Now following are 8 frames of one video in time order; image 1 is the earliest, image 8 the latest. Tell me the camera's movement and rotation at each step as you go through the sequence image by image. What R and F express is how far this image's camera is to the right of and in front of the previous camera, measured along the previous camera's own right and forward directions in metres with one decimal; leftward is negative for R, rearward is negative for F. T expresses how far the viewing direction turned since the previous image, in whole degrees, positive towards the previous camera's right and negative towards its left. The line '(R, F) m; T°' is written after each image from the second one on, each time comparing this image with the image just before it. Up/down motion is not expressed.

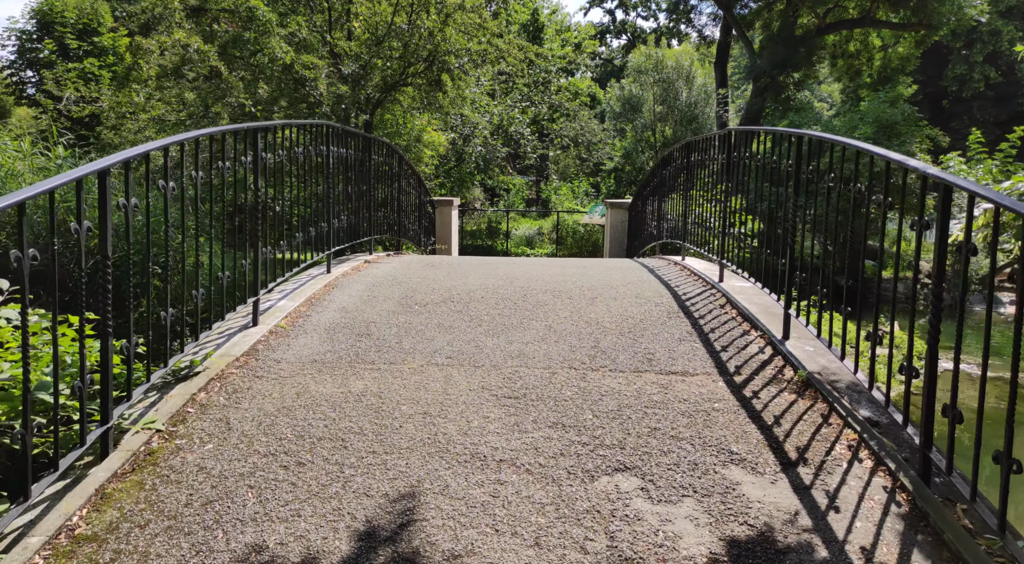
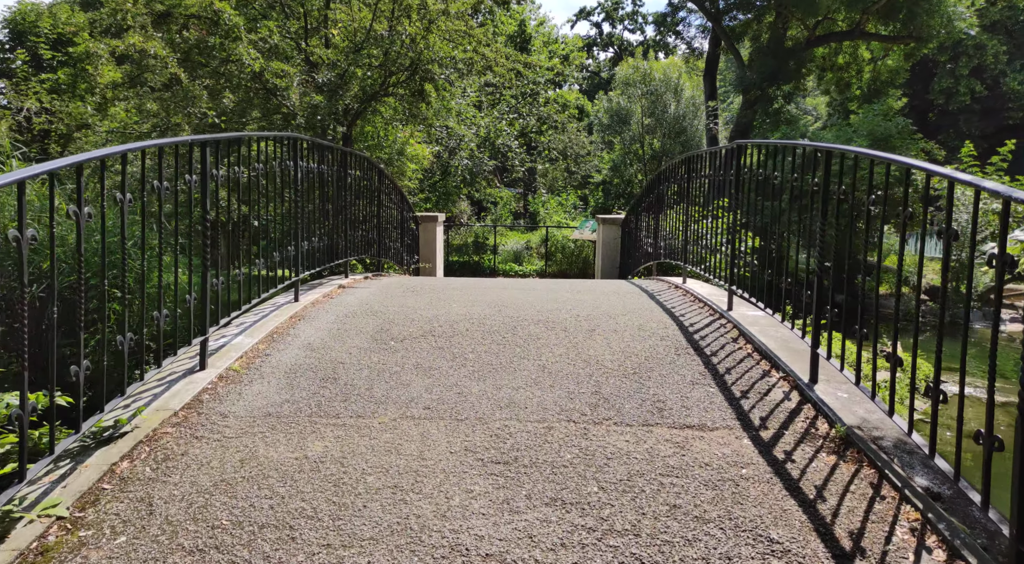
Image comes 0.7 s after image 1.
(0.0, +0.5) m; +1°
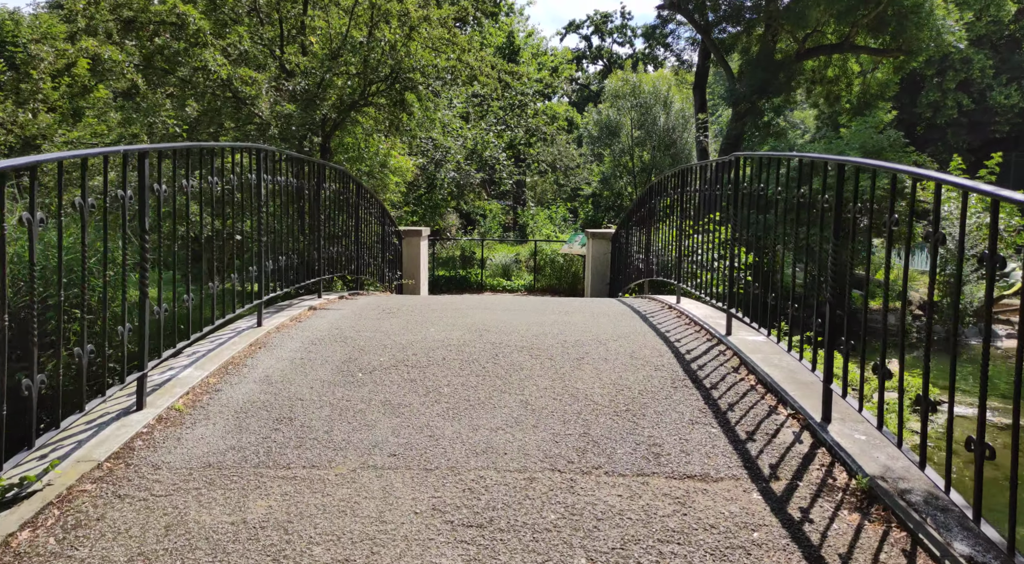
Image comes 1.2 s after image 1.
(0.0, +0.3) m; +1°
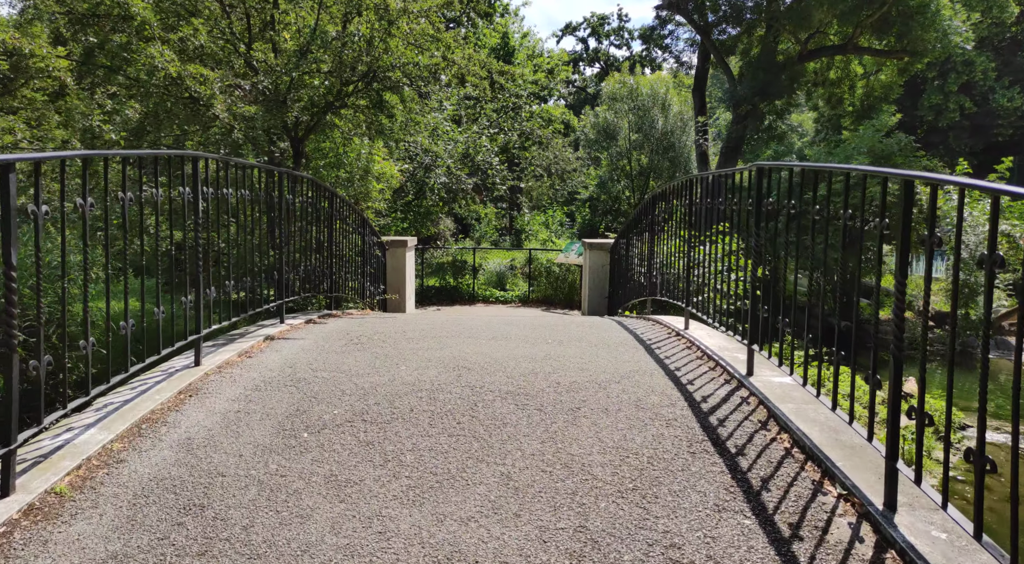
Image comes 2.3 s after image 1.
(+0.1, +0.6) m; 0°
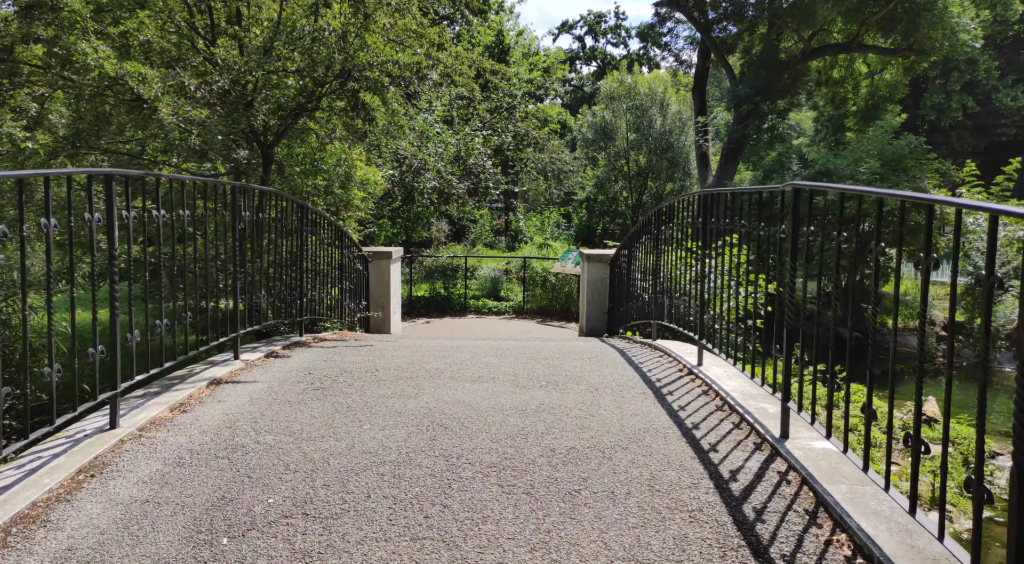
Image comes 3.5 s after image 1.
(0.0, +0.6) m; 0°
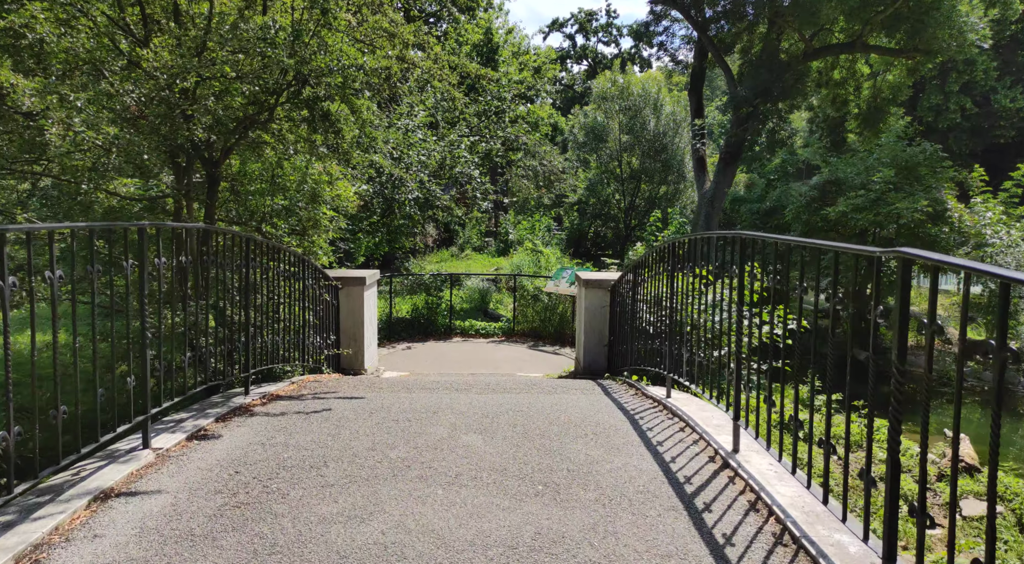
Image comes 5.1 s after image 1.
(0.0, +0.9) m; +1°
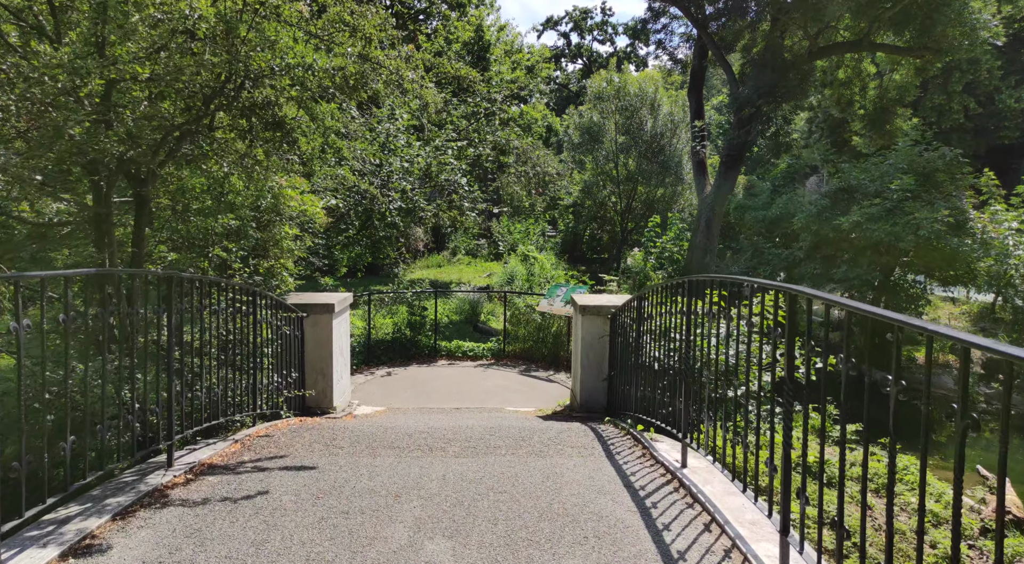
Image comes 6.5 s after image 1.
(+0.1, +0.8) m; 0°
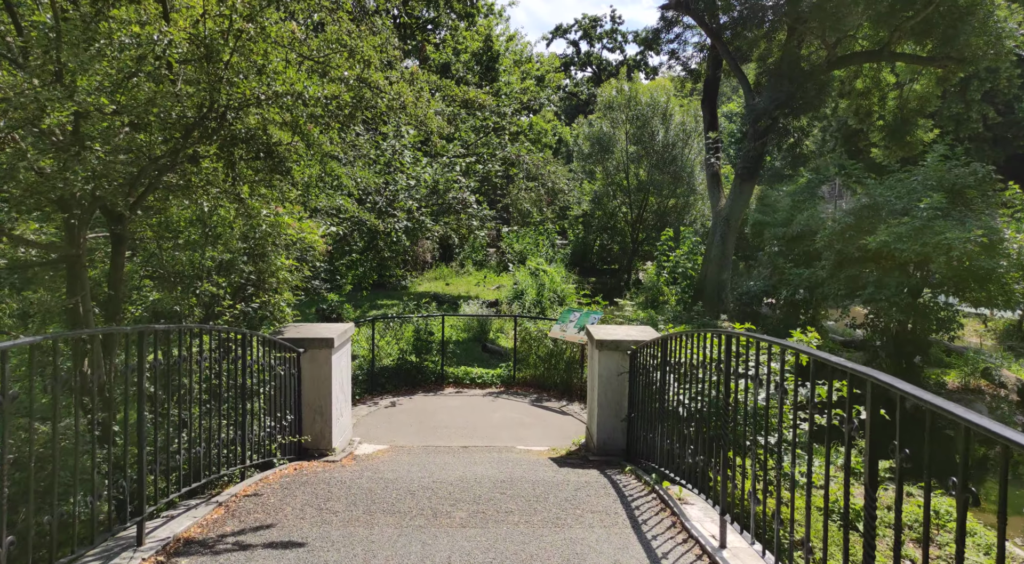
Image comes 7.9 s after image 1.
(0.0, +0.4) m; -1°
